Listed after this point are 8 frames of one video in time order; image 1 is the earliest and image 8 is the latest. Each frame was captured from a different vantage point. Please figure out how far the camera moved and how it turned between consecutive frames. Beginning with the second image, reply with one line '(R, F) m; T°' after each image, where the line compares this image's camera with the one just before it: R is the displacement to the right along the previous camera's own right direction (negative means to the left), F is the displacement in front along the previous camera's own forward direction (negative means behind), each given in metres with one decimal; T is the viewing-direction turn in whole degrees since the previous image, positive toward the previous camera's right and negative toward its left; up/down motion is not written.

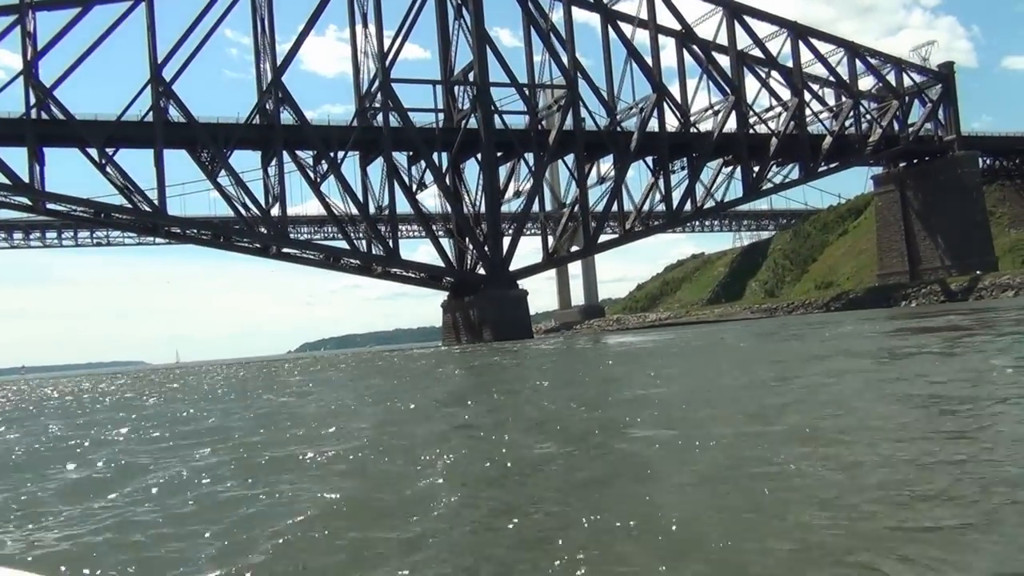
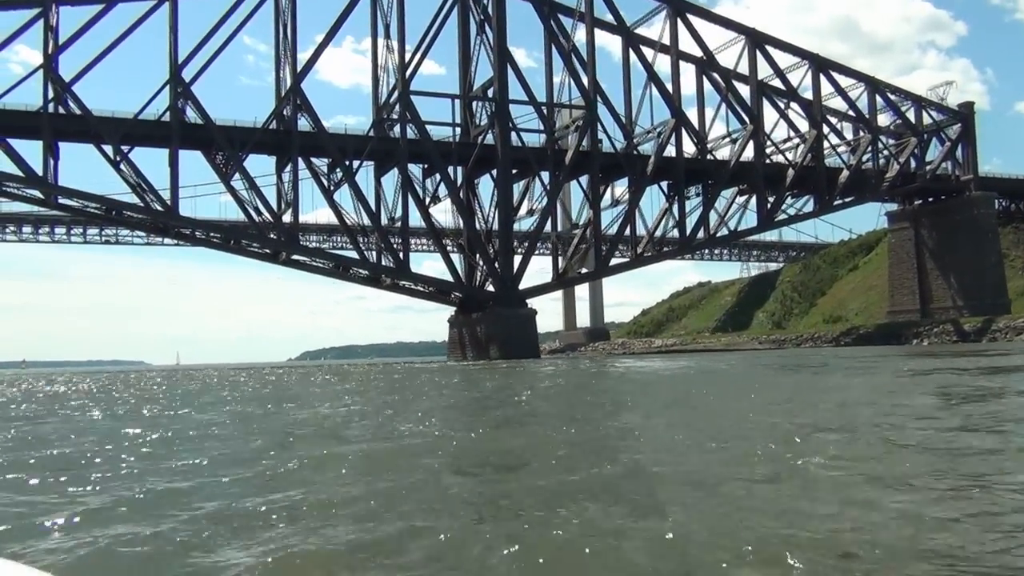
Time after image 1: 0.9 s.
(-0.2, +0.2) m; 0°
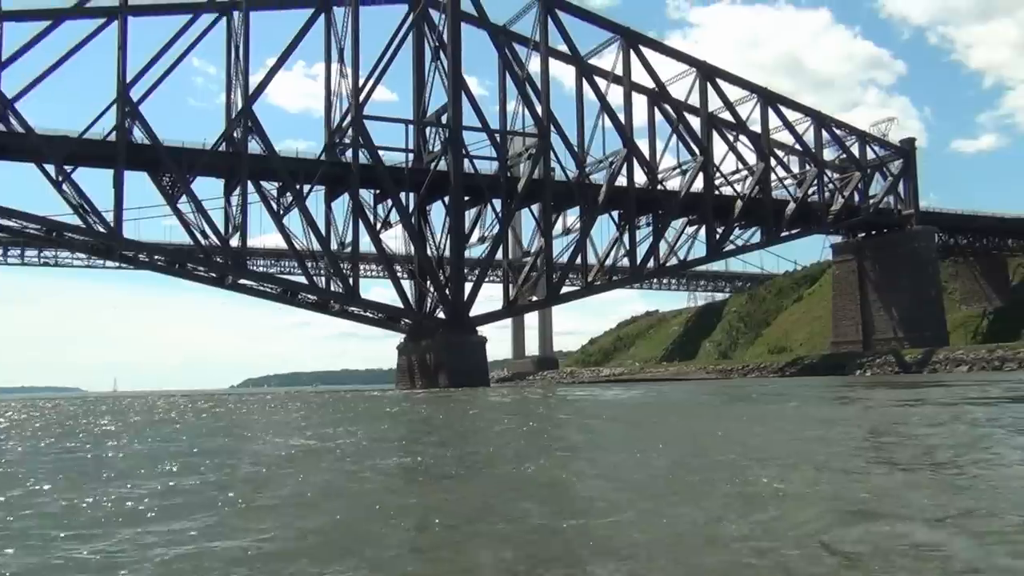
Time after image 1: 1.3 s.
(-0.1, +0.1) m; +3°
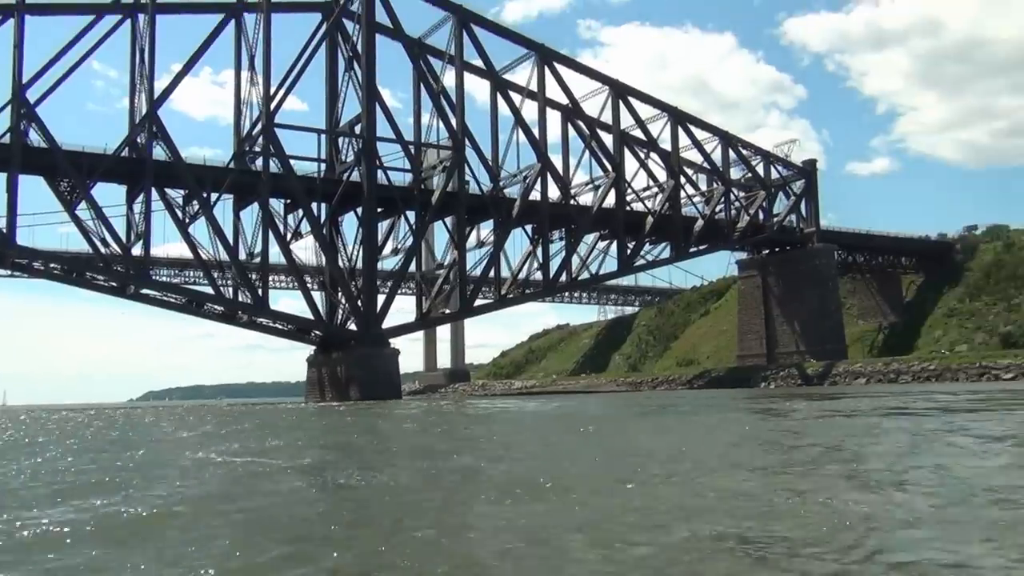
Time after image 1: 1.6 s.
(-0.1, +0.1) m; +5°
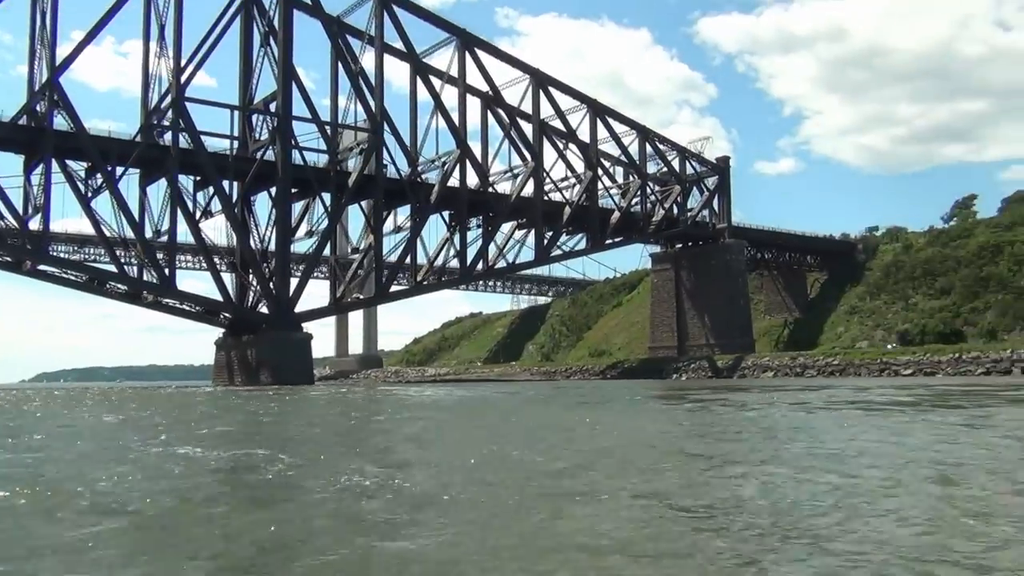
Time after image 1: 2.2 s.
(-0.2, +0.2) m; +5°
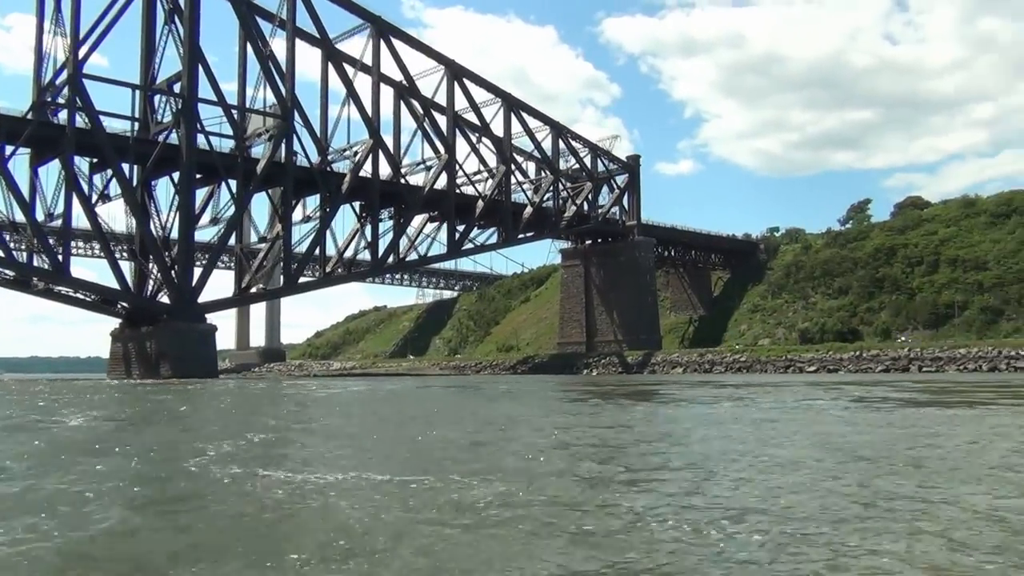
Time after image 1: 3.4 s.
(-0.3, +0.3) m; +6°
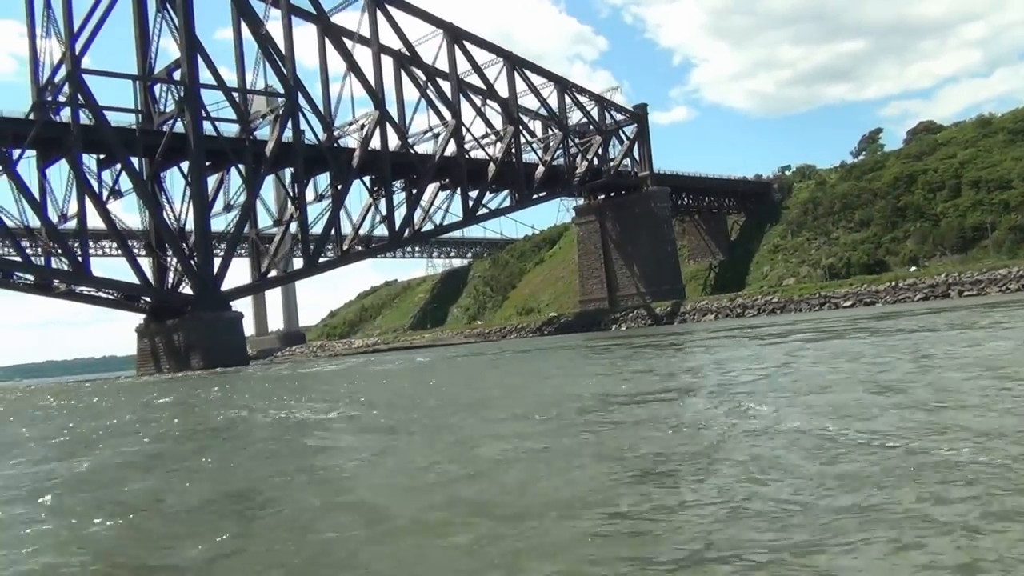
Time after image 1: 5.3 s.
(-0.6, +0.3) m; 0°
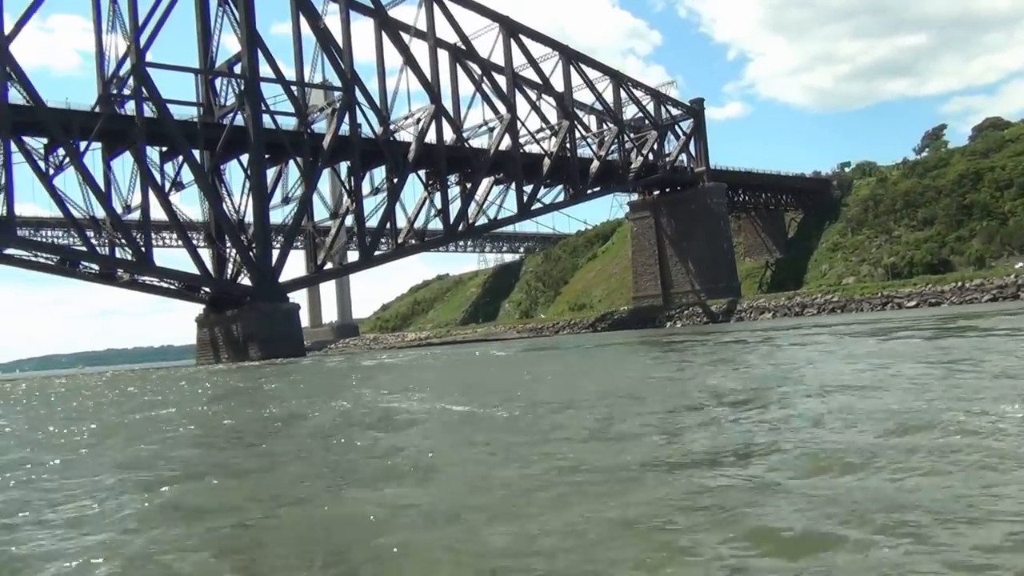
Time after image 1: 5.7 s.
(-0.1, +0.1) m; -3°
